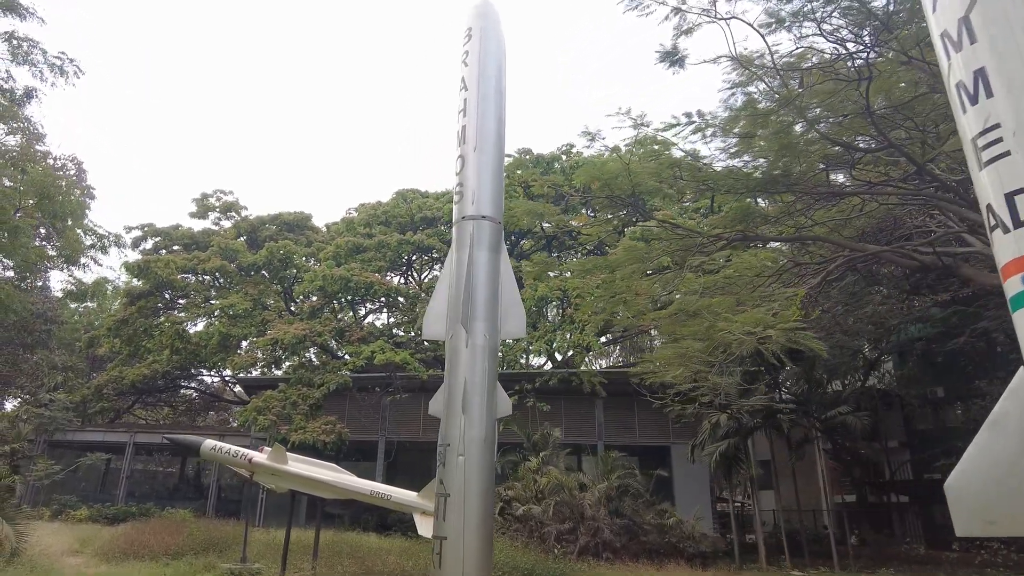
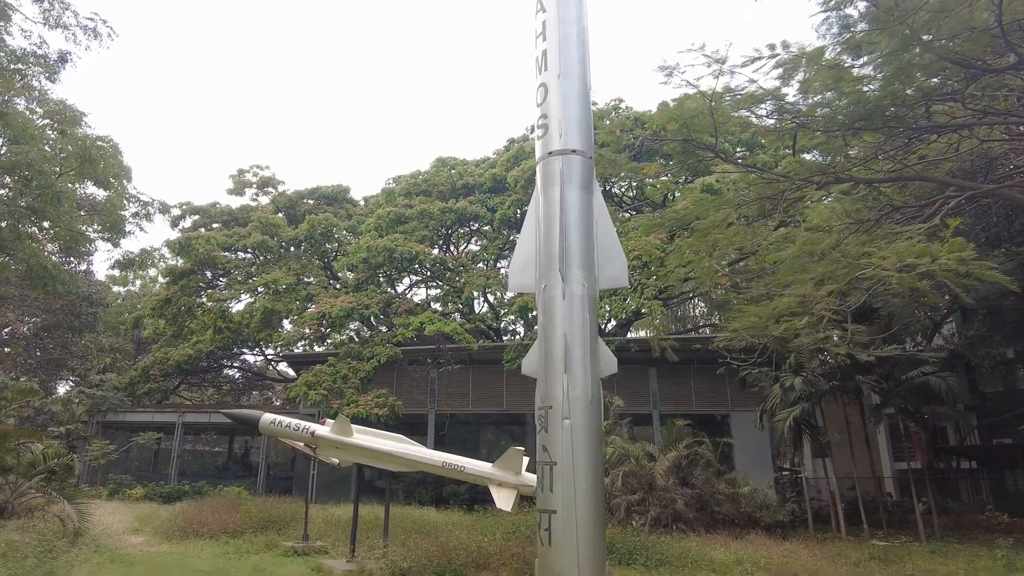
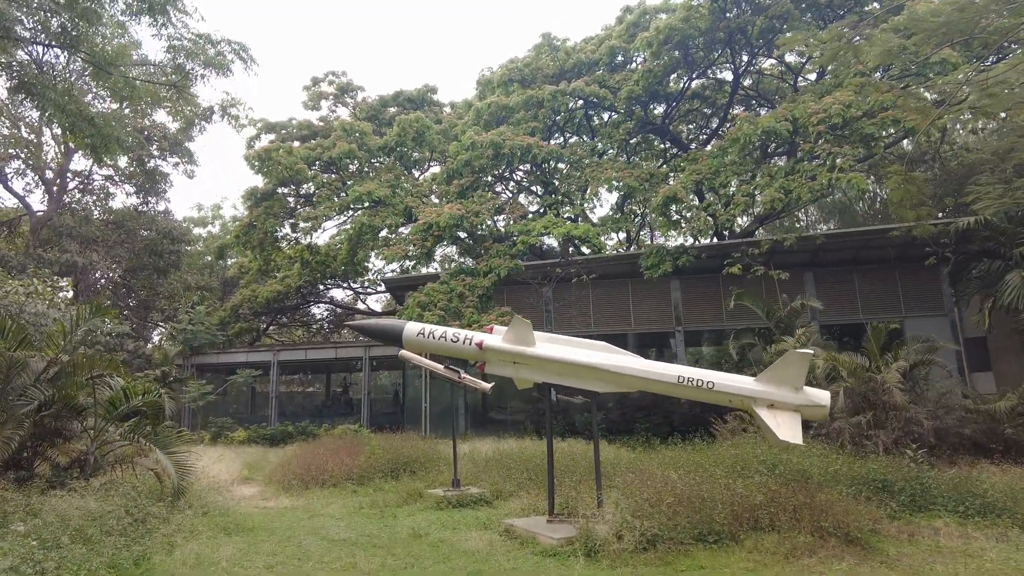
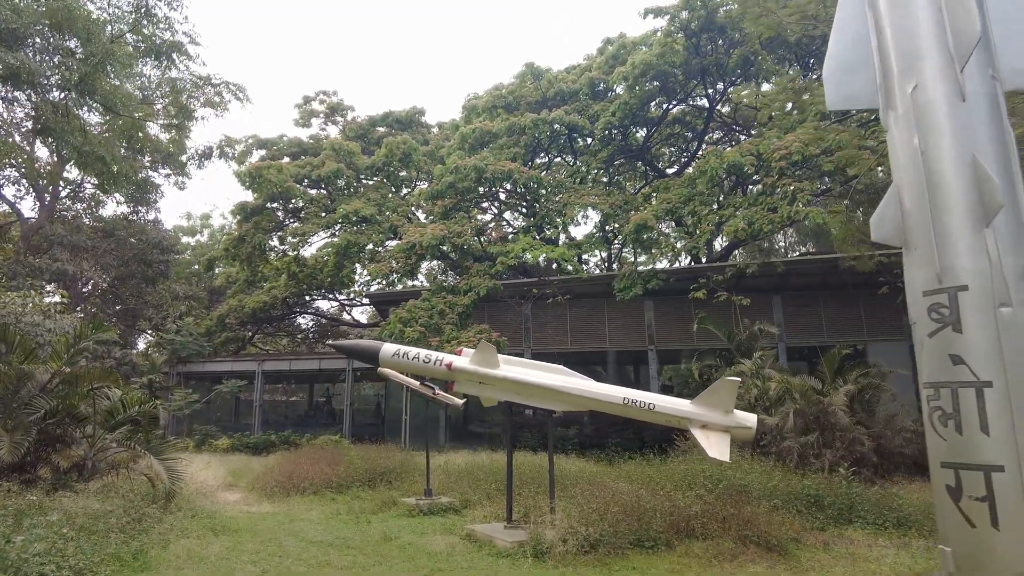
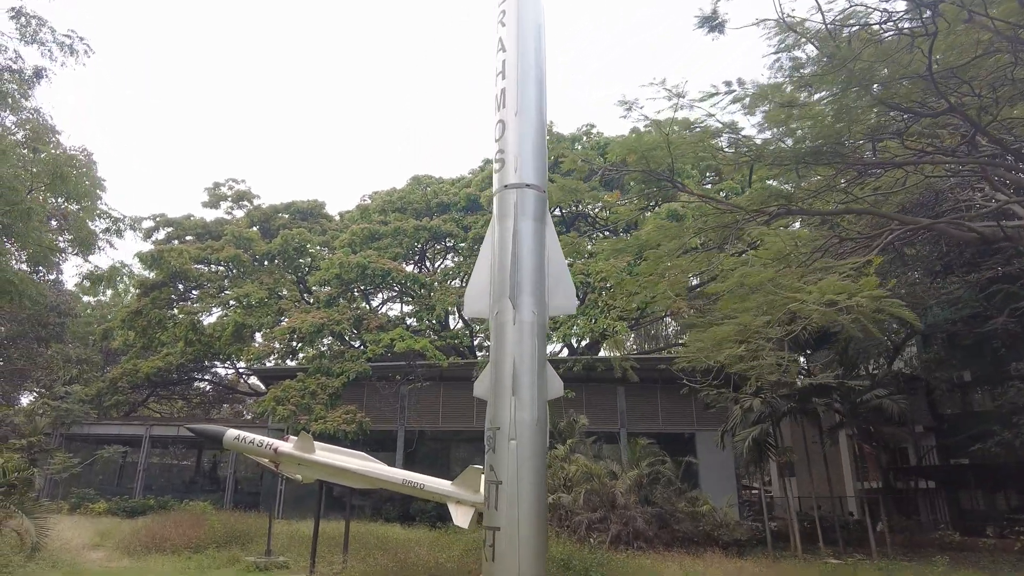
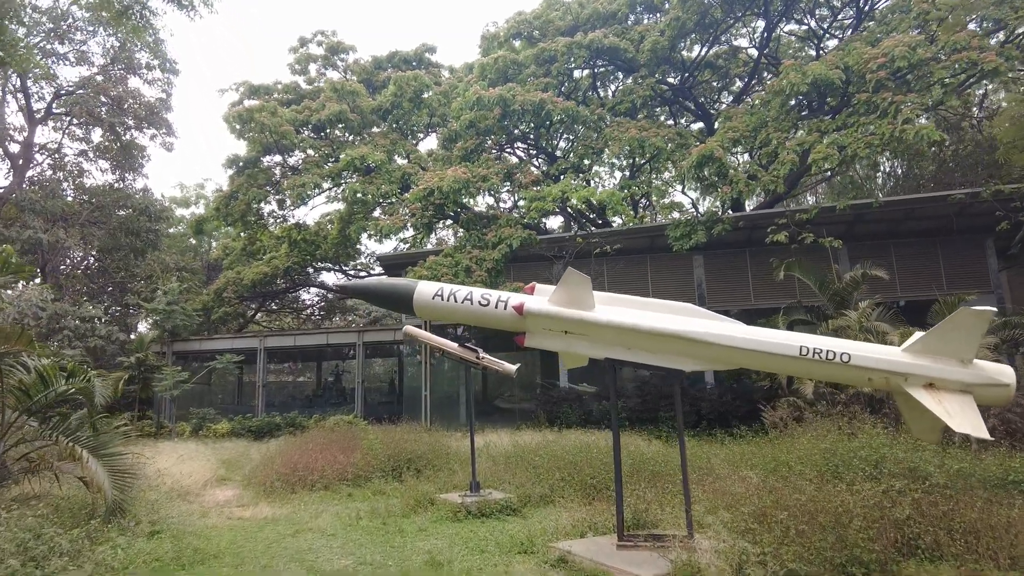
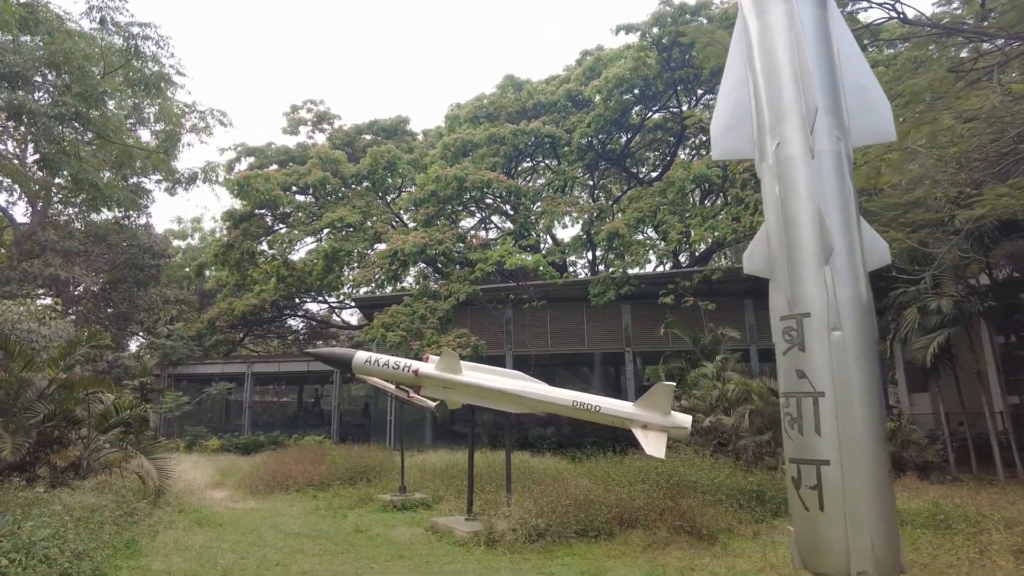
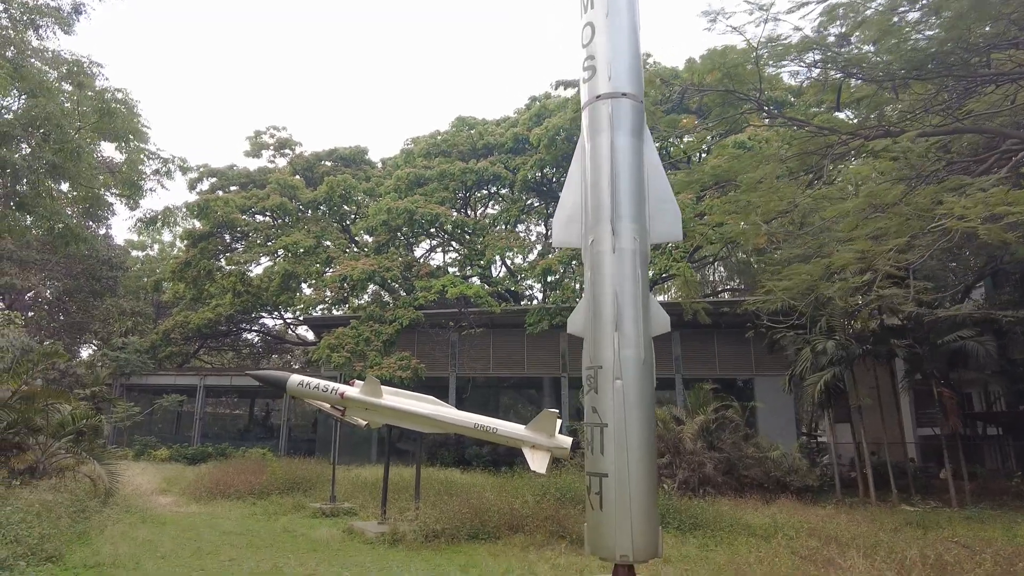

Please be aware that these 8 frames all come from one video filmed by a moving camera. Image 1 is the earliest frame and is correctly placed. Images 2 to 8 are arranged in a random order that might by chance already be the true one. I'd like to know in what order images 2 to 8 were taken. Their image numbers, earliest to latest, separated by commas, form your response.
5, 2, 8, 7, 4, 3, 6
